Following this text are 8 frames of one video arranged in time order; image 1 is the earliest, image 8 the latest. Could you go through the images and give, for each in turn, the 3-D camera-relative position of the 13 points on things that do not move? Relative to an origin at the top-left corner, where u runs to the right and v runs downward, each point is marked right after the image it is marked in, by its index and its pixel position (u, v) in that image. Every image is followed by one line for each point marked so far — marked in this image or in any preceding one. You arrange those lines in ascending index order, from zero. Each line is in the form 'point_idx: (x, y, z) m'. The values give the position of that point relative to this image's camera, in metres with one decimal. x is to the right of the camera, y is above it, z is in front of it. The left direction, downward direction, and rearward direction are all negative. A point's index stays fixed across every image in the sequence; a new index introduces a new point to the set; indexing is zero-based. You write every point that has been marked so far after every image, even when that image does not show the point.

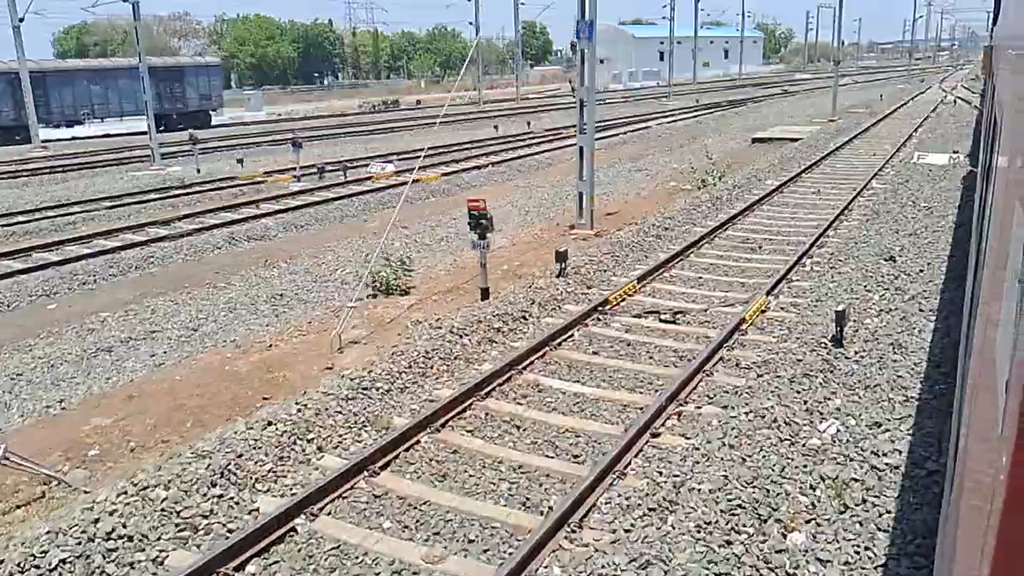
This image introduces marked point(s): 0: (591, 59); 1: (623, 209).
0: (+1.2, +3.5, +12.9) m
1: (+2.1, +1.5, +16.0) m
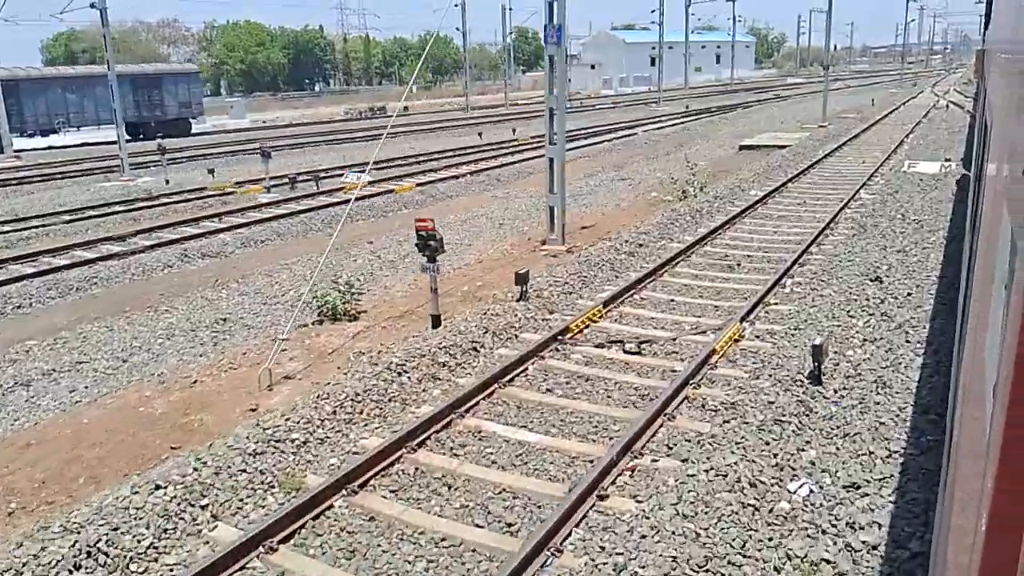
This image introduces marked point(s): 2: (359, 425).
0: (+0.7, +3.2, +12.2) m
1: (+1.6, +1.2, +15.2) m
2: (-1.2, -1.0, +6.3) m
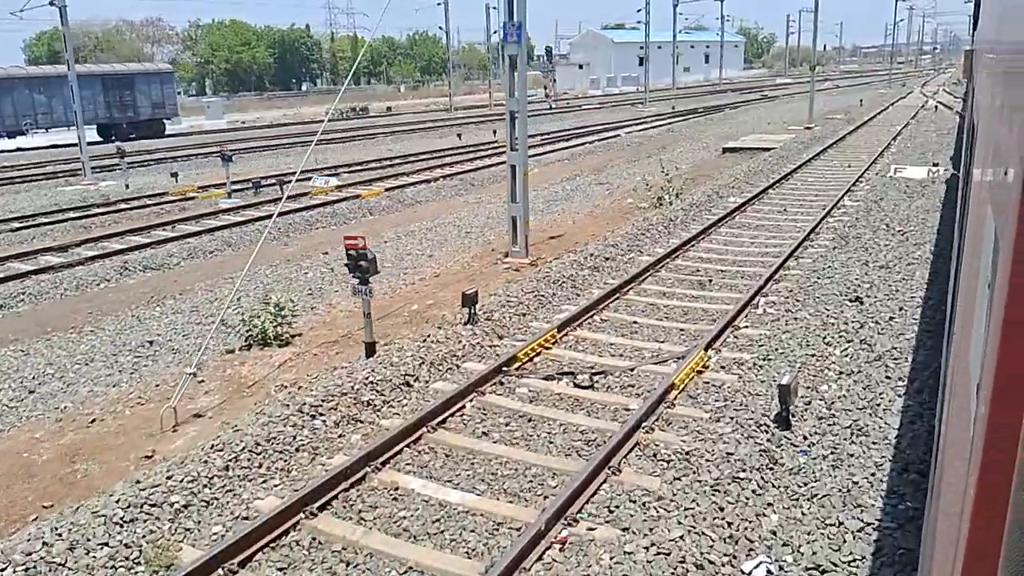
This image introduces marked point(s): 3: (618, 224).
0: (+0.1, +3.0, +11.4) m
1: (+1.0, +1.0, +14.4) m
2: (-1.7, -1.3, +5.4) m
3: (+1.8, +1.1, +14.6) m
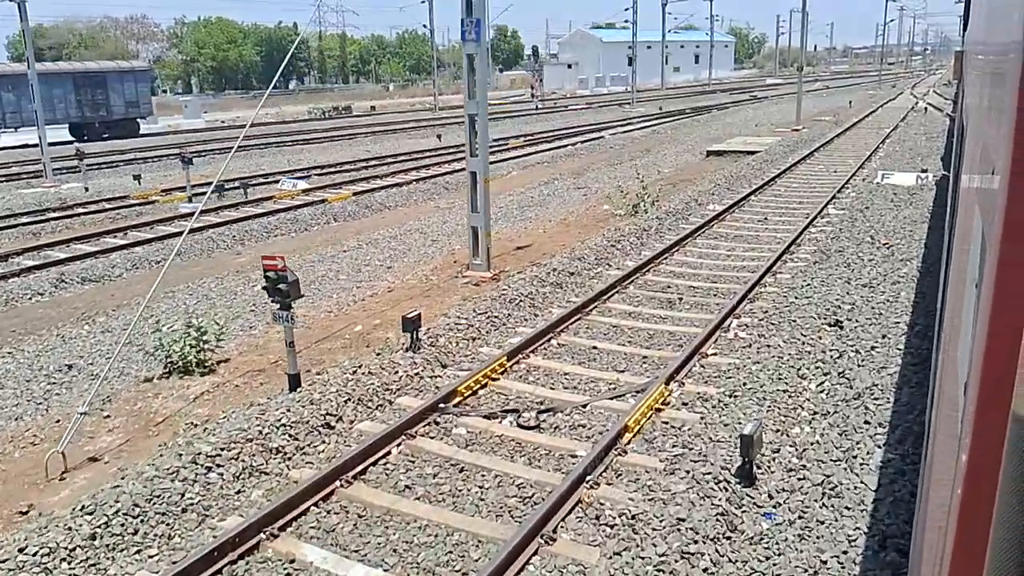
0: (-0.4, +2.8, +10.6) m
1: (+0.4, +0.8, +13.6) m
2: (-2.1, -1.5, +4.6) m
3: (+1.3, +0.9, +13.8) m
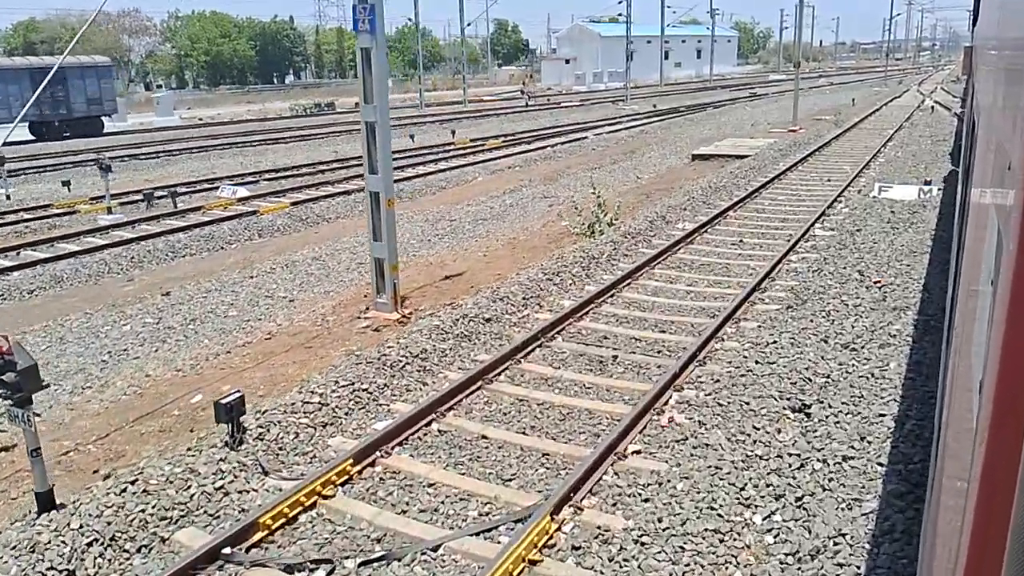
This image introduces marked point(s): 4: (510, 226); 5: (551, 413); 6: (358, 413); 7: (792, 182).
0: (-1.4, +2.3, +8.6) m
1: (-0.6, +0.3, +11.7) m
2: (-3.2, -2.0, +2.7) m
3: (+0.3, +0.4, +11.8) m
4: (0.0, +1.2, +15.4) m
5: (+0.3, -1.0, +6.5) m
6: (-1.2, -1.0, +6.4) m
7: (+5.8, +2.2, +17.2) m
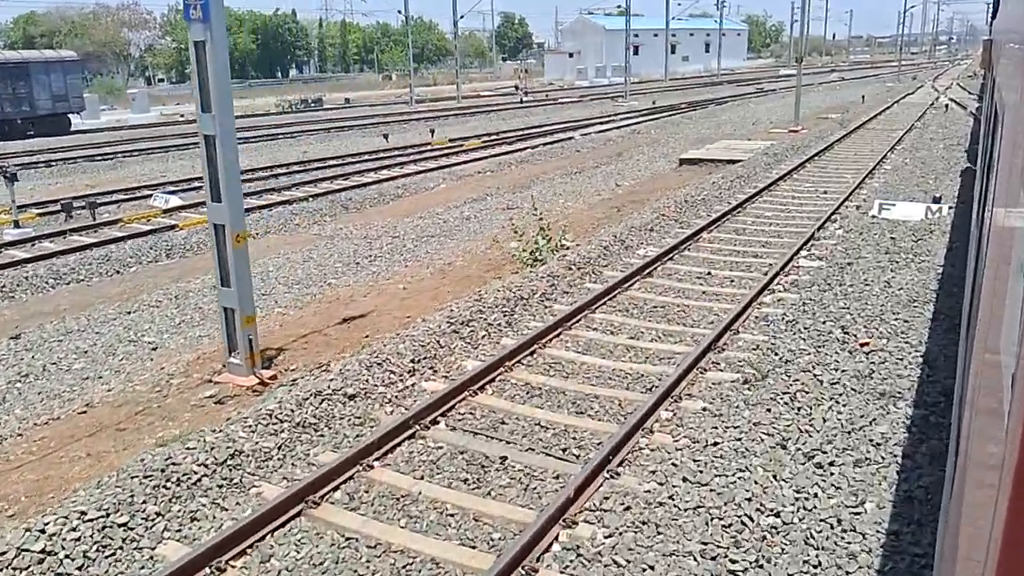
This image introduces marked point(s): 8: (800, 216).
0: (-2.4, +1.8, +6.7) m
1: (-1.5, -0.2, +9.7) m
2: (-4.3, -2.5, +0.8) m
3: (-0.6, -0.1, +9.8) m
4: (-0.9, +0.7, +13.4) m
5: (-0.7, -1.5, +4.6) m
6: (-2.2, -1.5, +4.5) m
7: (+4.9, +1.7, +15.2) m
8: (+4.6, +1.2, +13.1) m
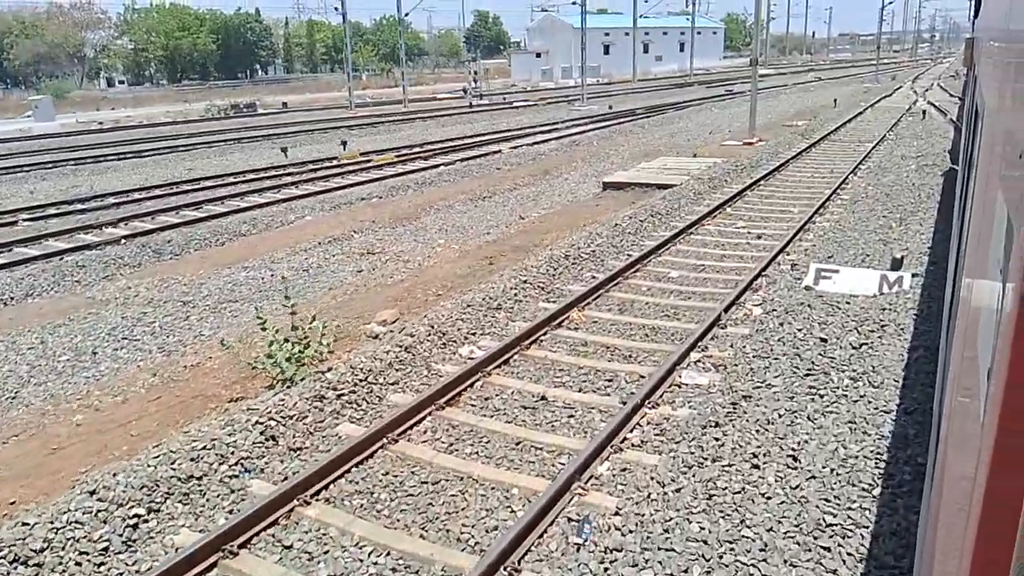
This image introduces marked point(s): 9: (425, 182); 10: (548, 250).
0: (-4.4, +0.7, +3.1) m
1: (-3.6, -1.3, +6.2) m
2: (-6.2, -3.7, -2.7) m
3: (-2.7, -1.1, +6.3) m
4: (-3.1, -0.4, +9.9) m
5: (-2.7, -2.6, +1.1) m
6: (-4.2, -2.6, +1.0) m
7: (+2.7, +0.7, +11.7) m
8: (+2.4, +0.1, +9.7) m
9: (-2.0, +2.5, +20.1) m
10: (+0.5, +0.5, +11.5) m
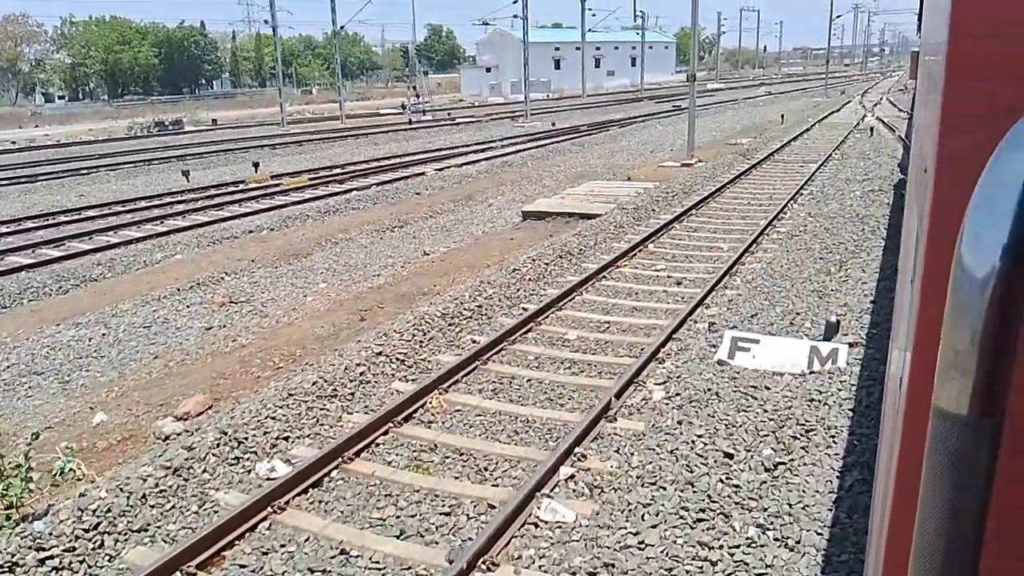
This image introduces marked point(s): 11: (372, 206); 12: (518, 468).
0: (-5.5, +0.1, +1.1) m
1: (-4.8, -1.9, +4.2) m
2: (-6.9, -4.2, -4.9) m
3: (-3.9, -1.8, +4.4) m
4: (-4.4, -1.1, +8.0) m
5: (-3.6, -3.2, -0.9) m
6: (-5.1, -3.2, -1.1) m
7: (+1.3, 0.0, +10.0) m
8: (+1.1, -0.5, +8.0) m
9: (-3.9, +1.7, +18.2) m
10: (-0.9, -0.1, +9.8) m
11: (-3.1, +1.8, +18.8) m
12: (+0.1, -1.2, +5.7) m
